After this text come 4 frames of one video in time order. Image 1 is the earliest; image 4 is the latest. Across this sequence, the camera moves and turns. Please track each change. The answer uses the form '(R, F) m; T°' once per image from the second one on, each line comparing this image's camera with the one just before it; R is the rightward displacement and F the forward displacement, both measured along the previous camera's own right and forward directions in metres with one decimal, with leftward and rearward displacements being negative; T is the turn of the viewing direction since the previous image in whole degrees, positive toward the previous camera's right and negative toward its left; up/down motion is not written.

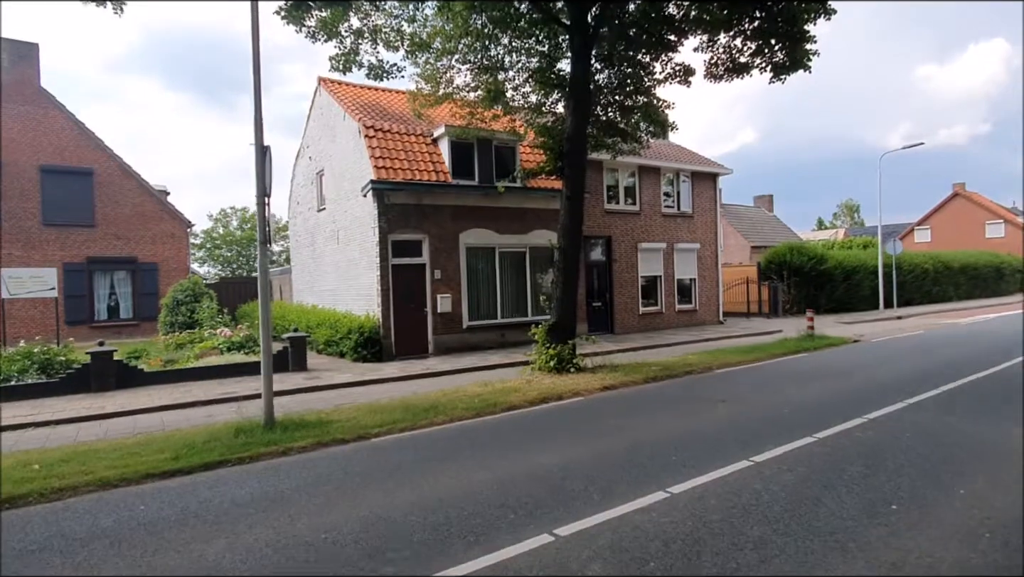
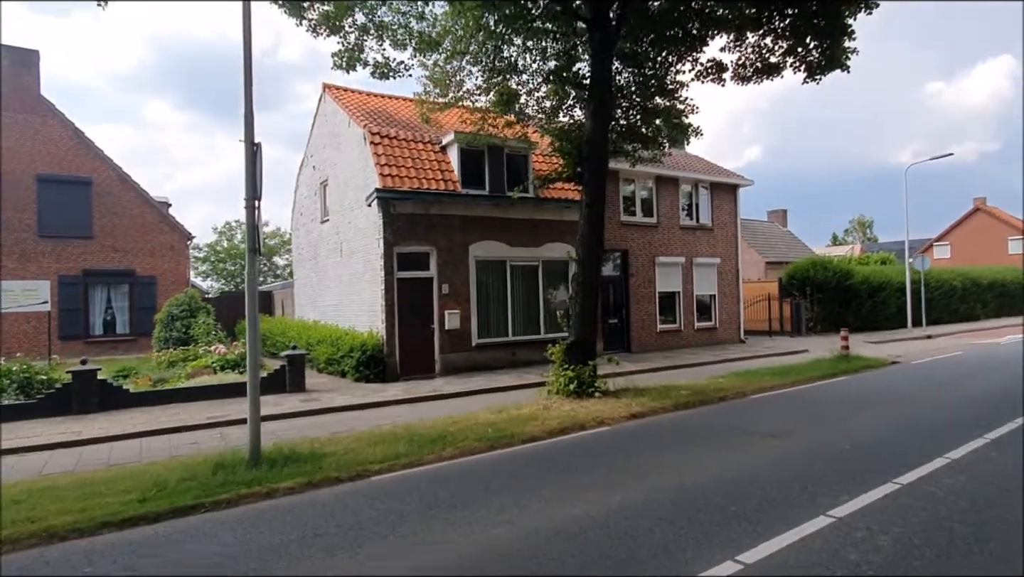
(-0.1, +0.9) m; -1°
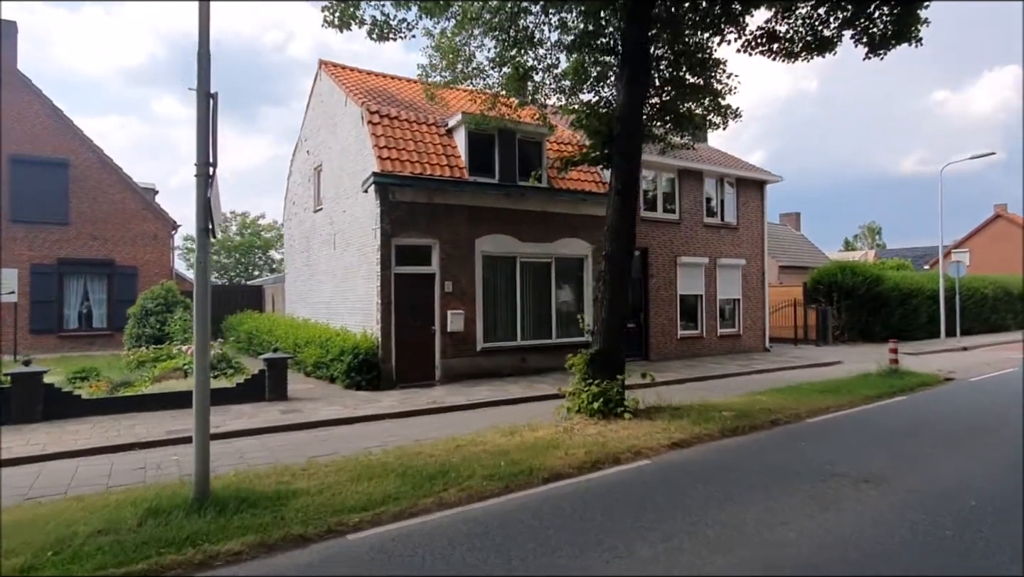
(-0.2, +1.5) m; 0°
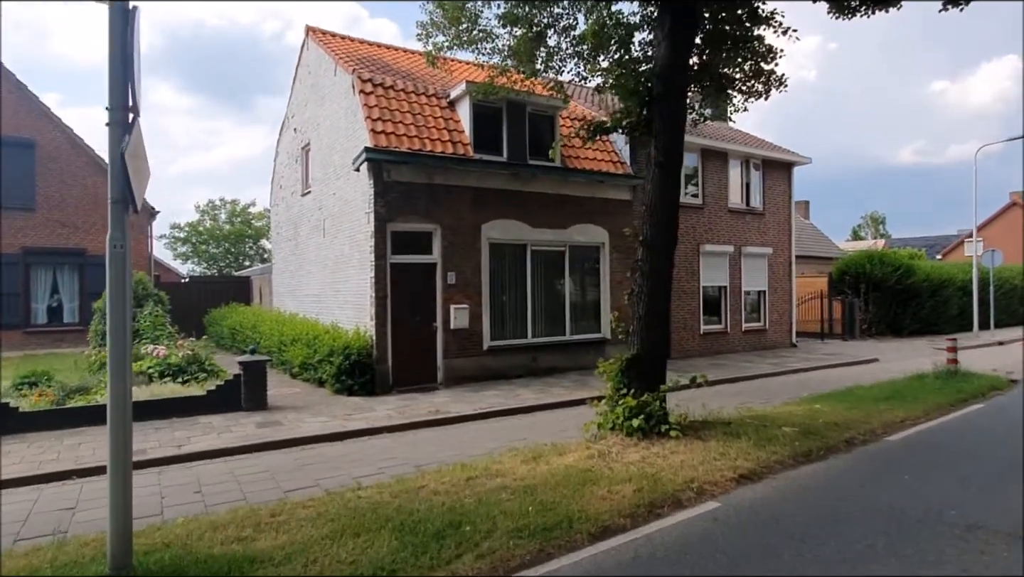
(-0.3, +1.5) m; 0°
